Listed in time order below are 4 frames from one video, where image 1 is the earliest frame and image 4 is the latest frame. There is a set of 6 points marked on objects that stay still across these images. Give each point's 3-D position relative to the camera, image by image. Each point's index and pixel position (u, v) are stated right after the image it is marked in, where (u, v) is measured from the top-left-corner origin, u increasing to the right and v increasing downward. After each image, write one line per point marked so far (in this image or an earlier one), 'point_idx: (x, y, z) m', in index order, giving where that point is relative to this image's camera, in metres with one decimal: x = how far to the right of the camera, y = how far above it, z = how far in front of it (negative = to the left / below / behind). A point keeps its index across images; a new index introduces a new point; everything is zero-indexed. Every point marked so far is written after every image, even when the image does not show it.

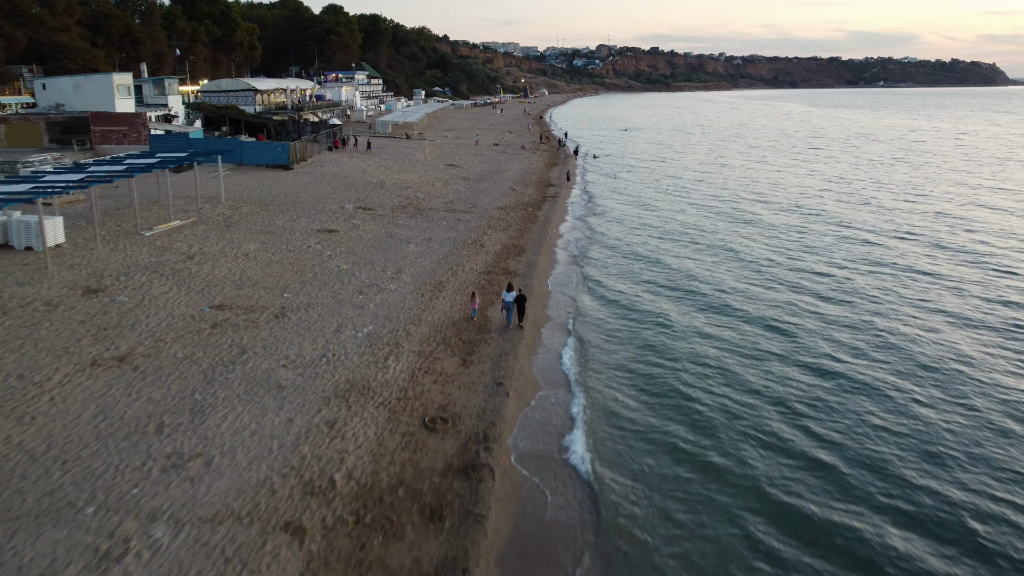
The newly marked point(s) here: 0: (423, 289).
0: (-2.0, 0.0, +18.0) m
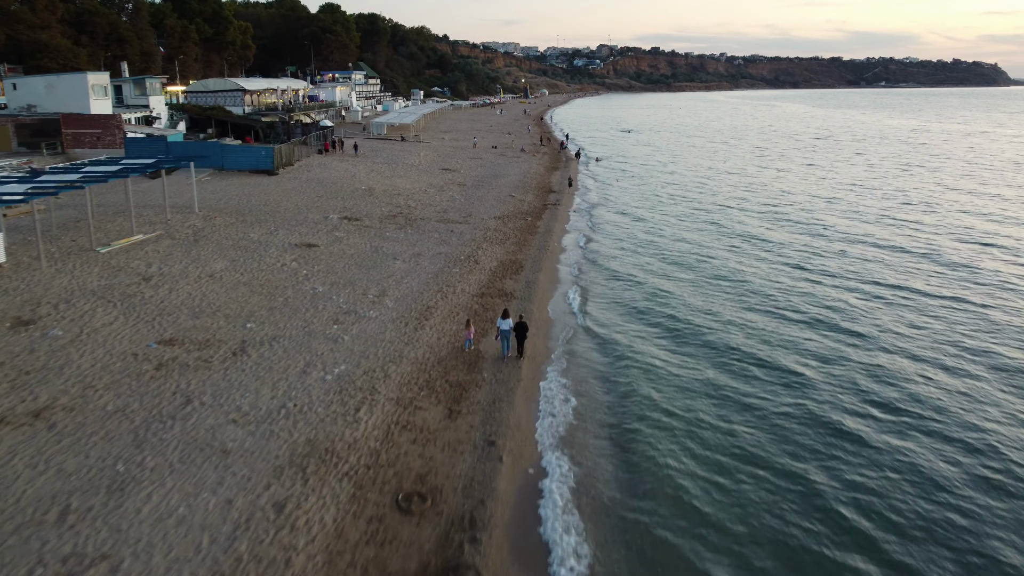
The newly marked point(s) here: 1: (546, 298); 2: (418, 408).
0: (-2.1, -0.5, +15.9) m
1: (+0.8, -0.2, +18.4) m
2: (-1.4, -1.7, +11.7) m
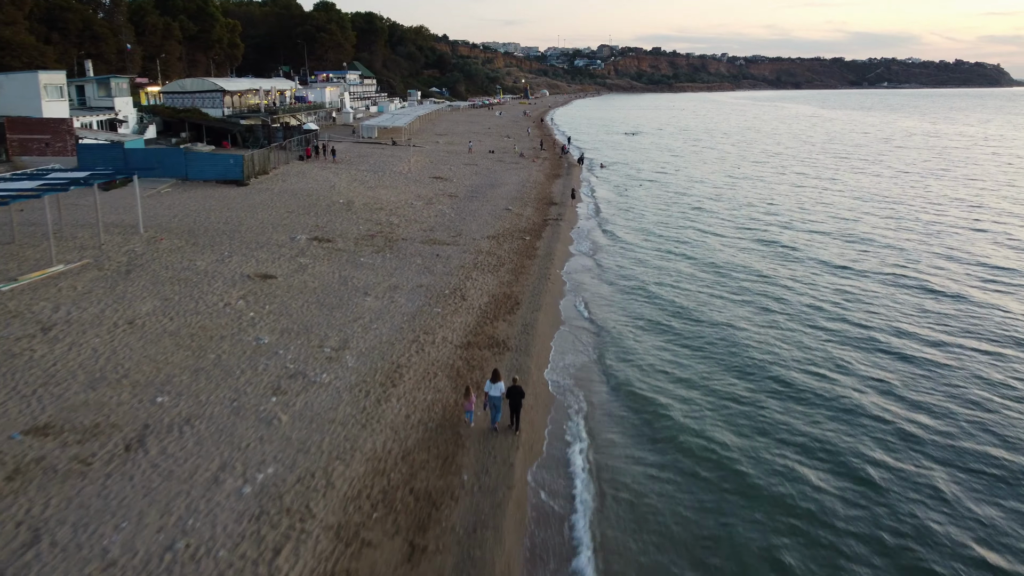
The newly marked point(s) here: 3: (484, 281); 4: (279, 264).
0: (-2.2, -1.4, +12.5) m
1: (+0.7, -1.1, +14.9) m
2: (-1.5, -2.6, +8.3) m
3: (-0.7, +0.2, +19.0) m
4: (-5.6, +0.6, +19.2) m
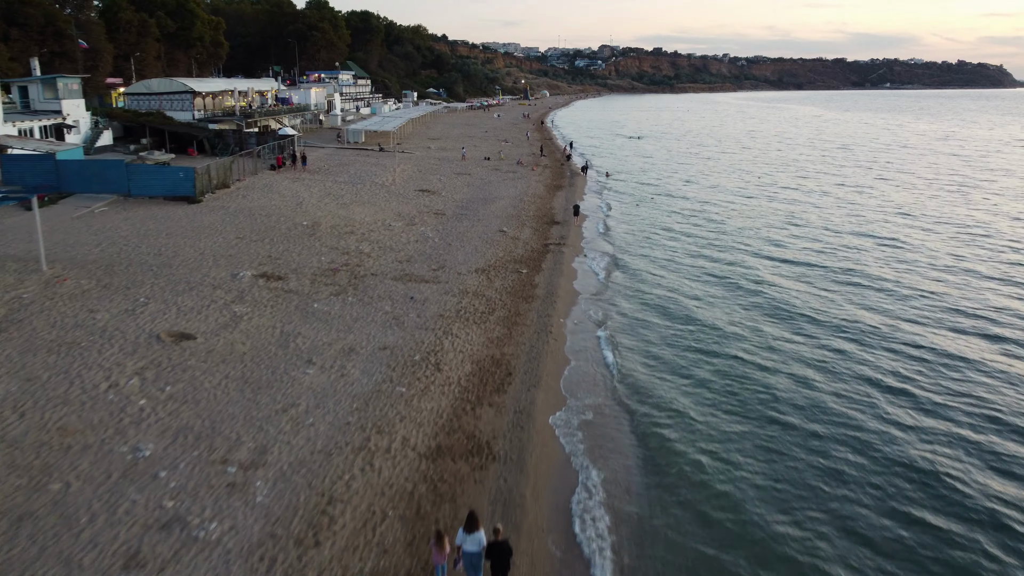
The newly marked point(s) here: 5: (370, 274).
0: (-2.4, -2.5, +8.3) m
1: (+0.5, -2.2, +10.8) m
2: (-1.7, -3.7, +4.1) m
3: (-0.8, -0.9, +14.8) m
4: (-5.8, -0.5, +15.0) m
5: (-3.3, +0.3, +18.9) m
